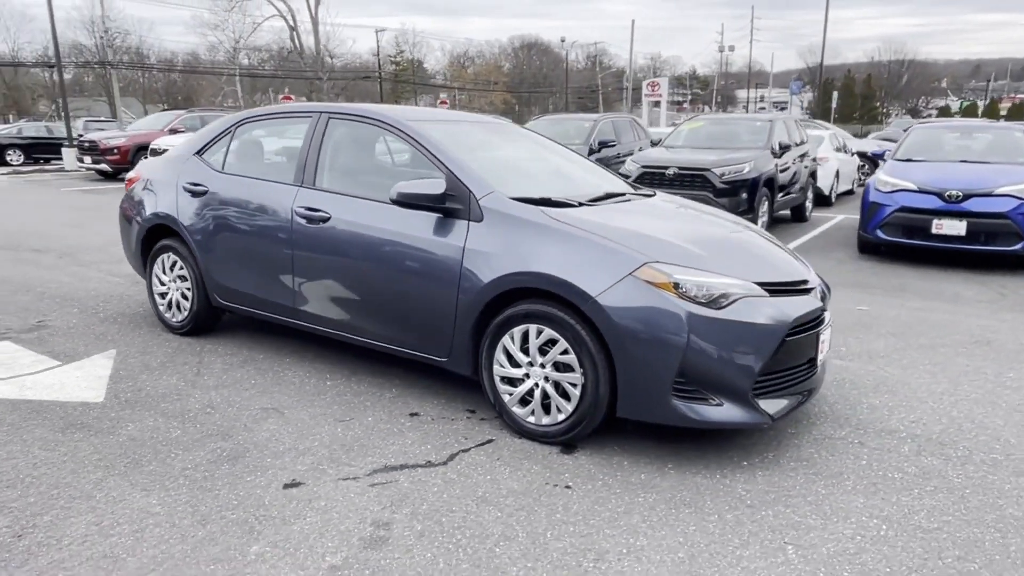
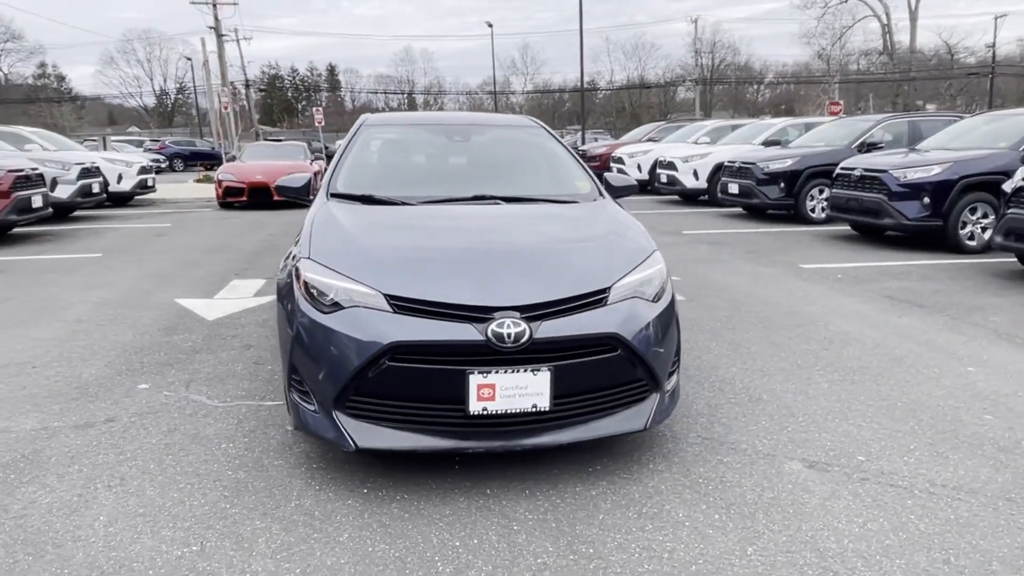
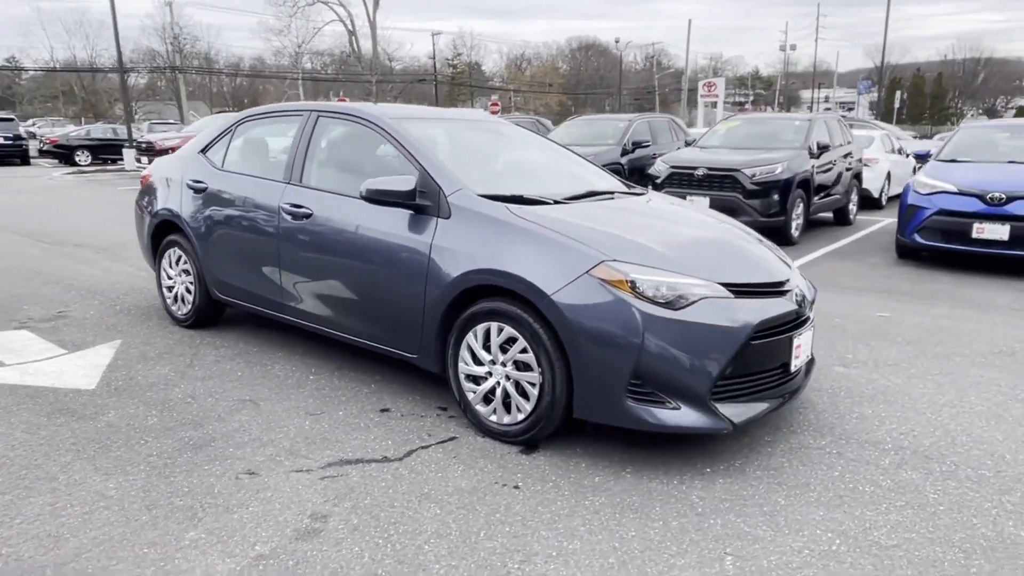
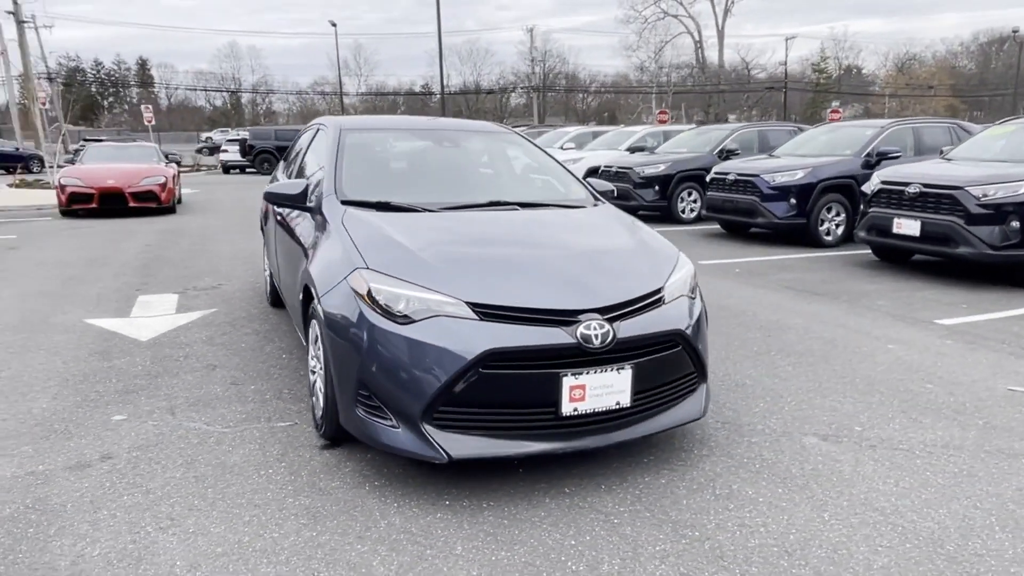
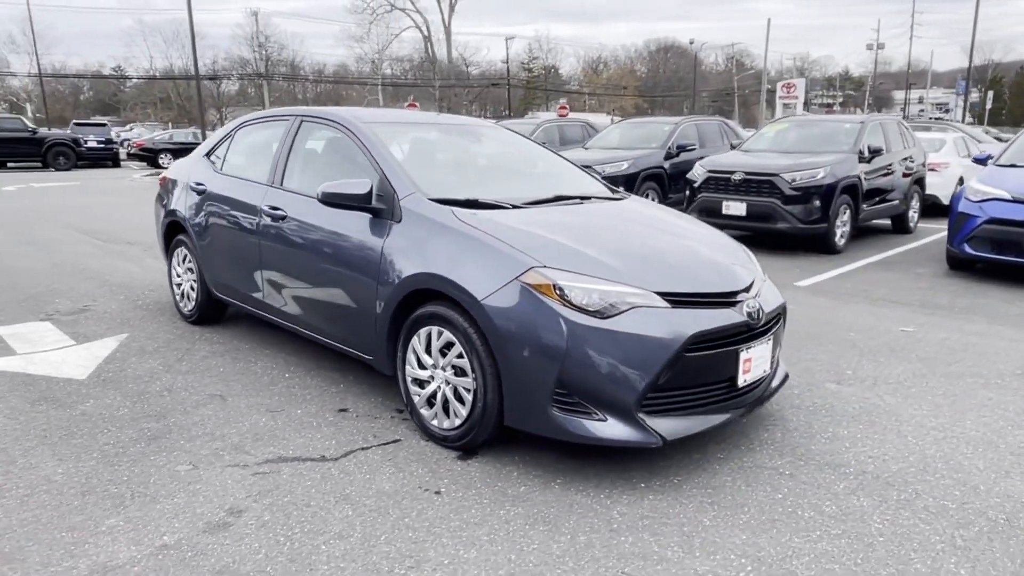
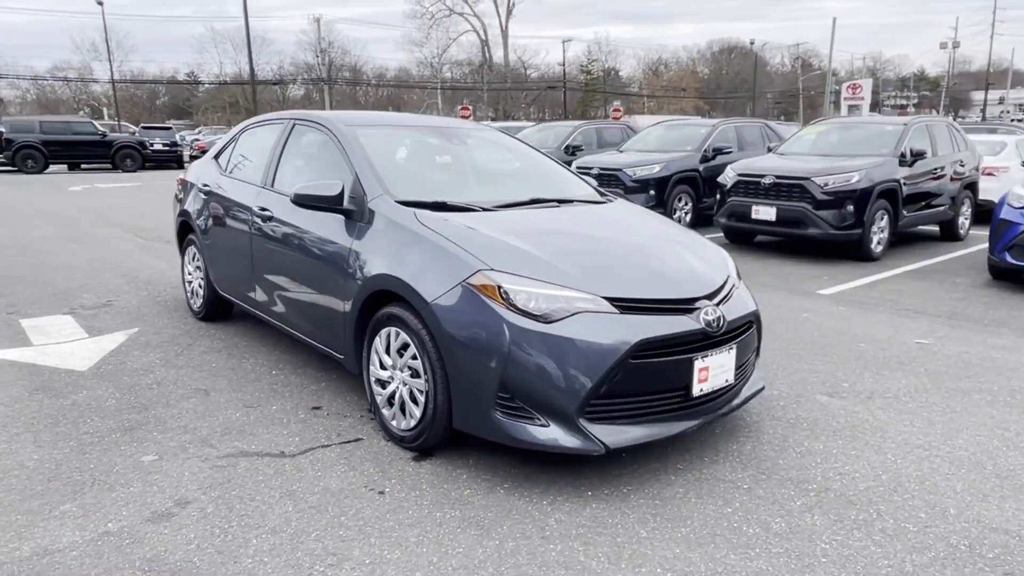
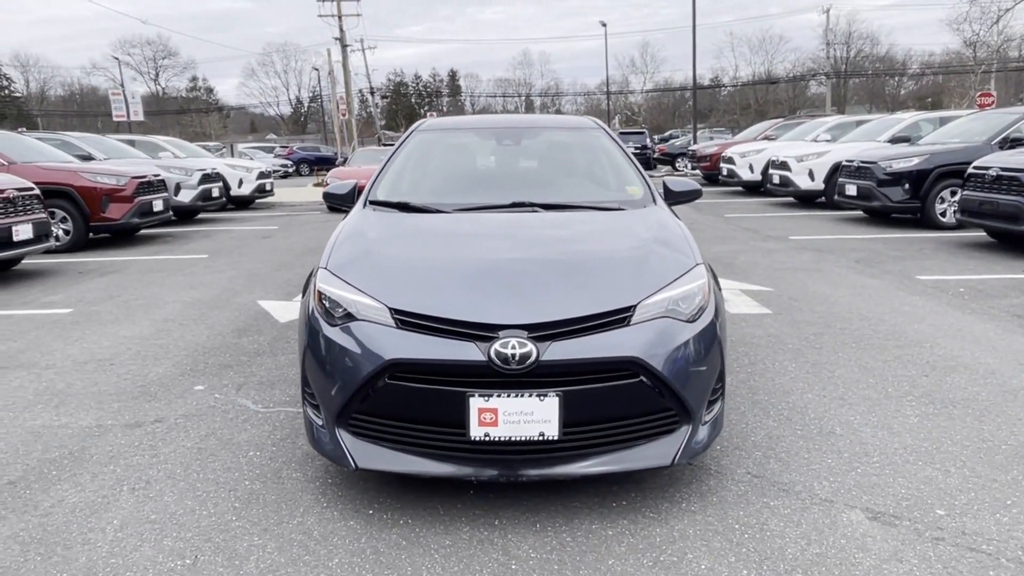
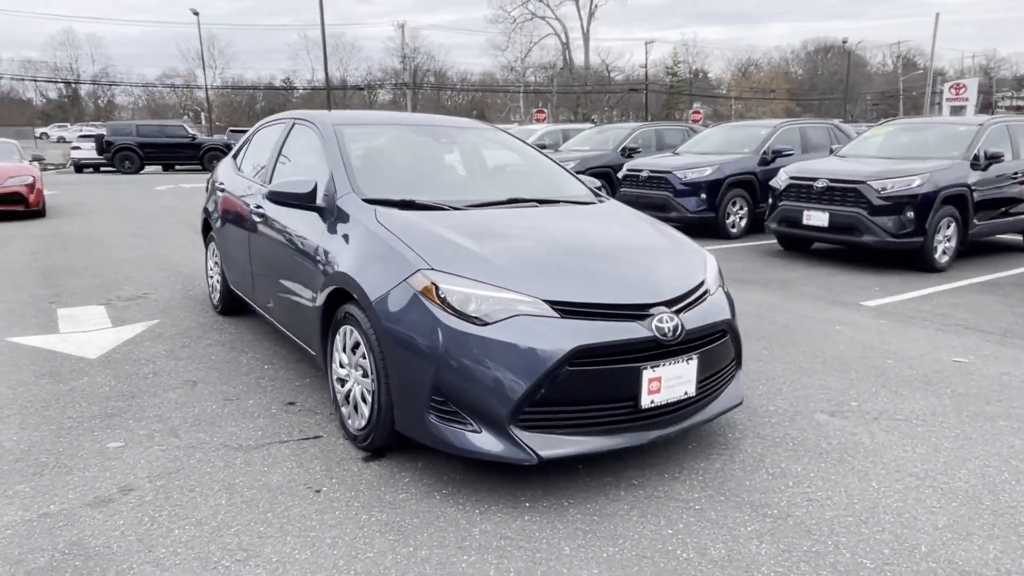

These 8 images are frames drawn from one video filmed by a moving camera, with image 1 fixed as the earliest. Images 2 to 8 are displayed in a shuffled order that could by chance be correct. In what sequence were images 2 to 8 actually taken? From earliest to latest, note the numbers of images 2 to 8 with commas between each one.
3, 5, 6, 8, 4, 2, 7
